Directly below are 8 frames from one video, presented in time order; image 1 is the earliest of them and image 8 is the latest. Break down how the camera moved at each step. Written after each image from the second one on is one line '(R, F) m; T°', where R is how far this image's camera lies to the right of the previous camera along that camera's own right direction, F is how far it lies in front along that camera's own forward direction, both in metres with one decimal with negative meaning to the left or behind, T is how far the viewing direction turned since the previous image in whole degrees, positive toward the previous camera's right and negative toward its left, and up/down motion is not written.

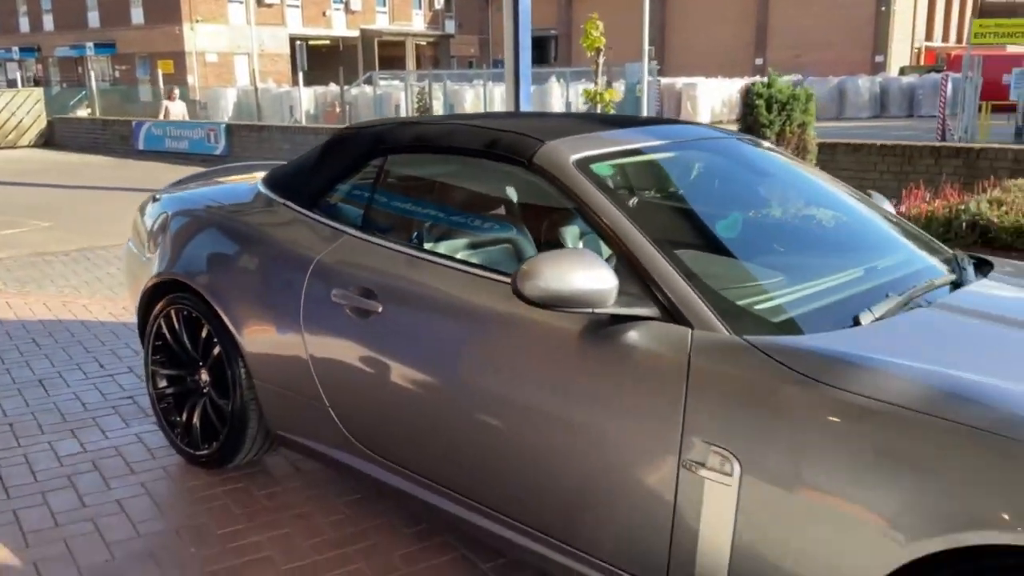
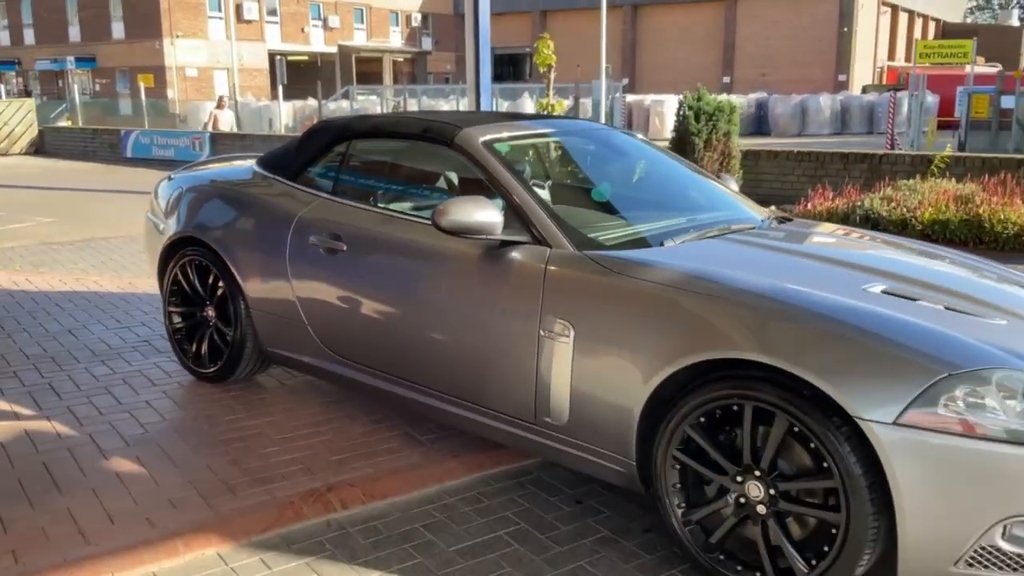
(+0.2, -1.2) m; +1°
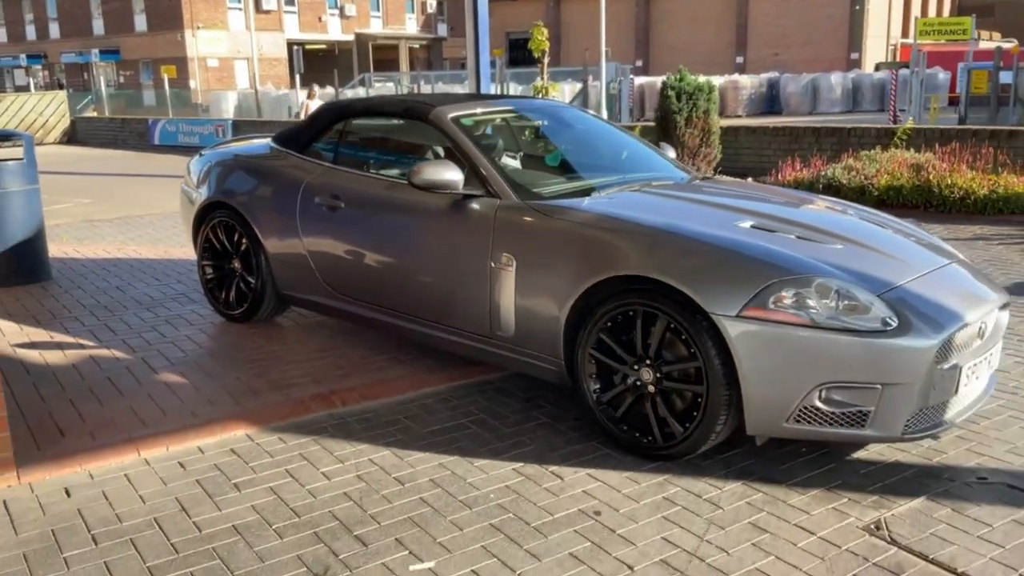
(+0.3, -1.0) m; -1°
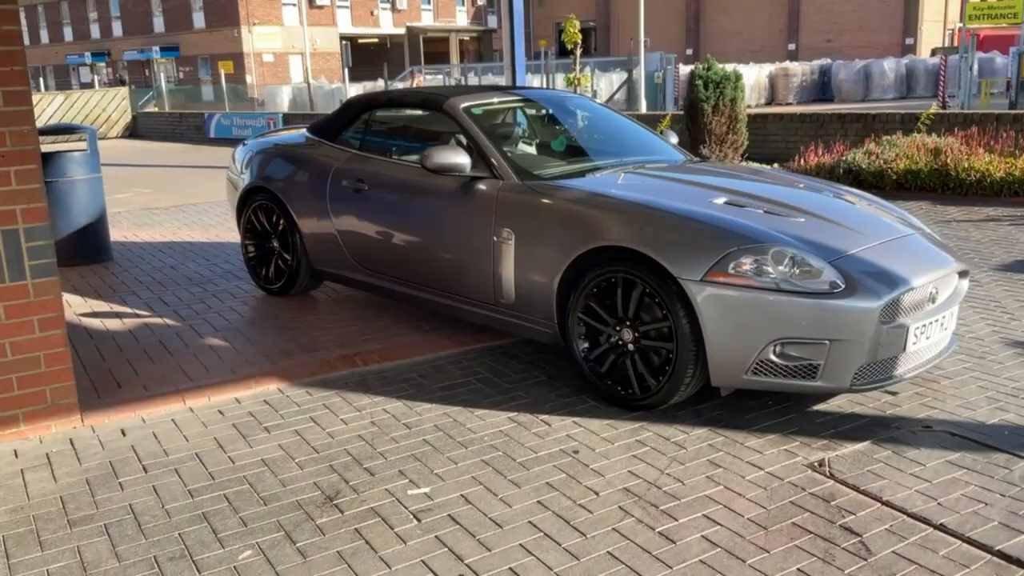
(+0.3, -0.5) m; -3°
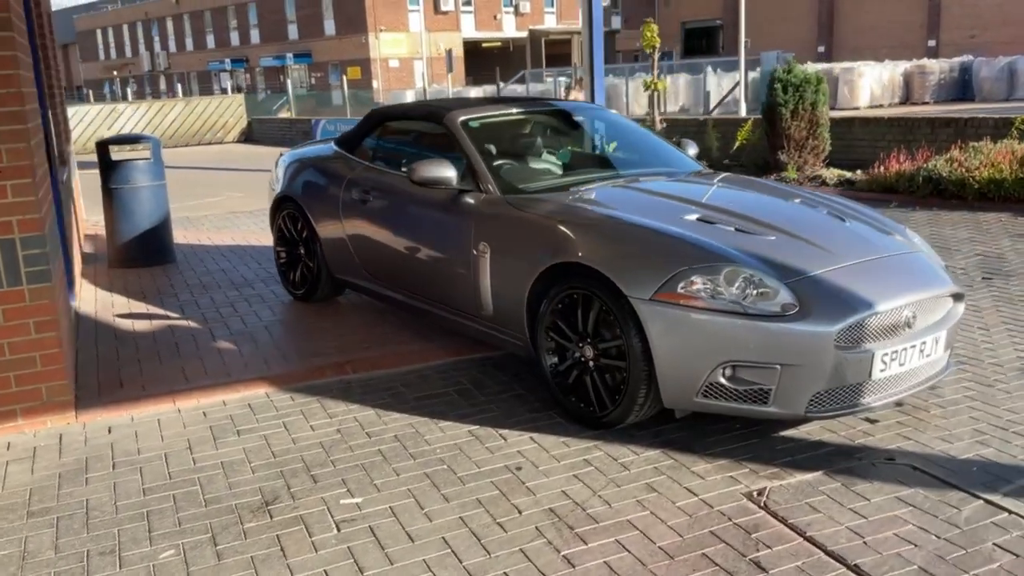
(+0.8, 0.0) m; -8°
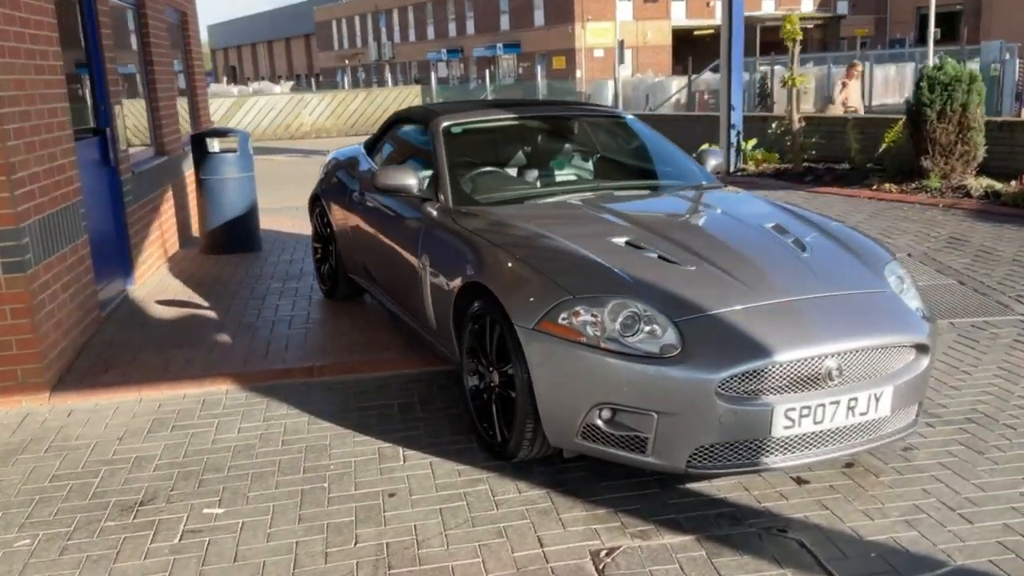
(+1.4, +0.4) m; -13°
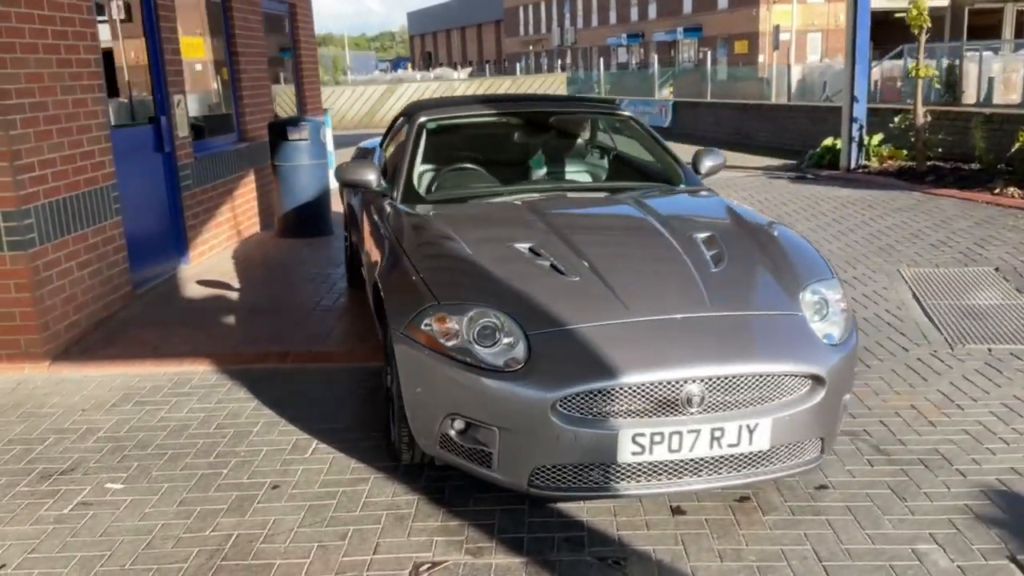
(+1.2, +0.2) m; -11°
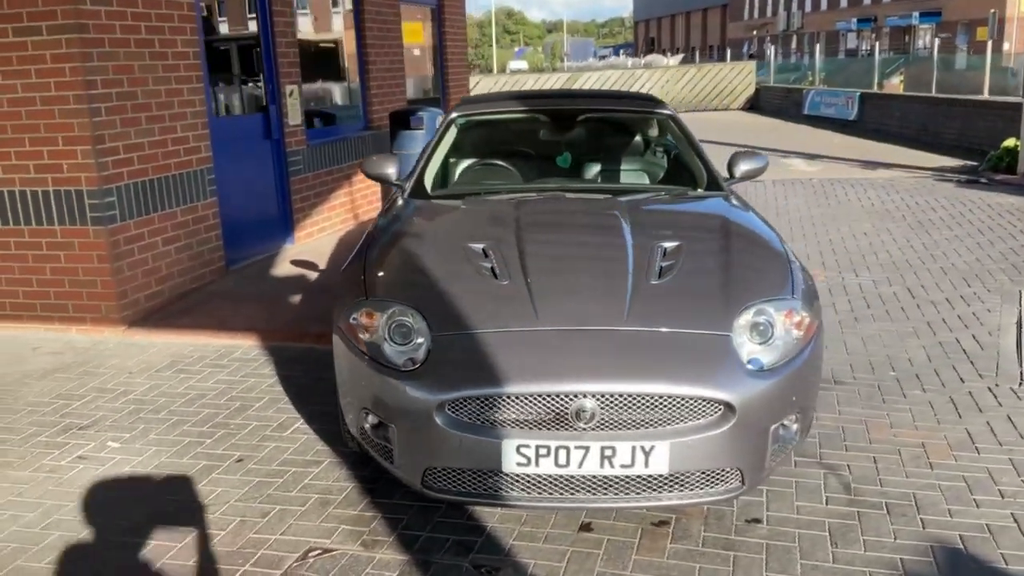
(+1.1, +0.1) m; -13°
